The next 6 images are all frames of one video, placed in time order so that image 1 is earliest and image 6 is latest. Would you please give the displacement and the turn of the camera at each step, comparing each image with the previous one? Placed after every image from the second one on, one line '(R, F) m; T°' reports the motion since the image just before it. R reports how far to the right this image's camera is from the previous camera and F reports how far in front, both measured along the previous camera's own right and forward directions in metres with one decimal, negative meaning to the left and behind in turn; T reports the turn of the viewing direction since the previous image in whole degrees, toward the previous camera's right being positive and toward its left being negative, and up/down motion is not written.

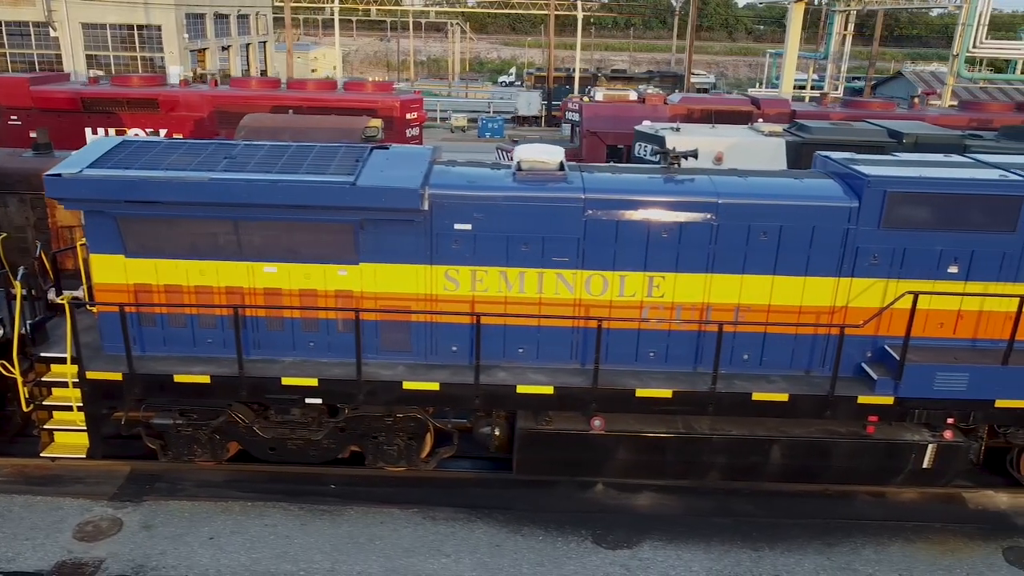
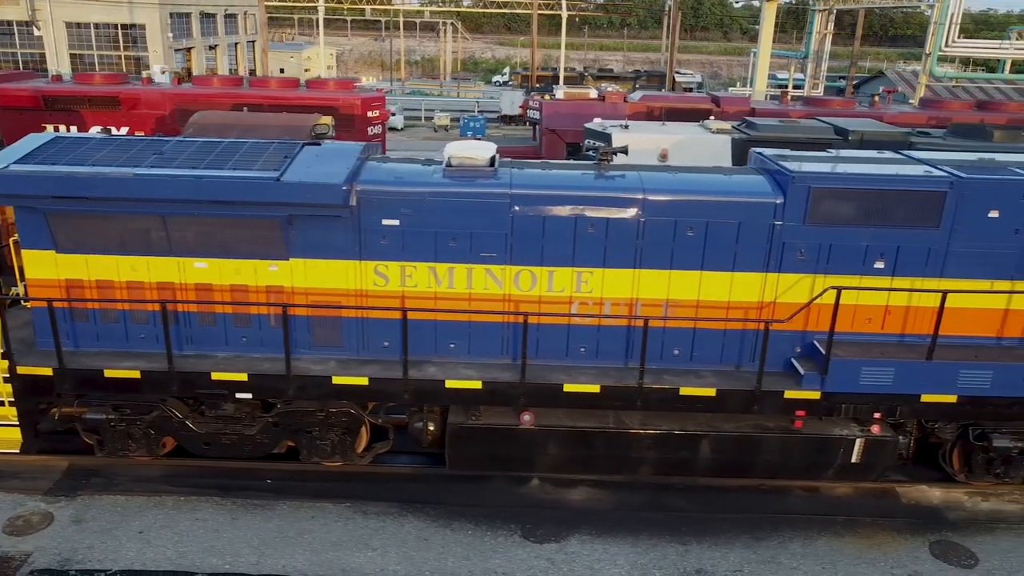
(+0.5, 0.0) m; 0°
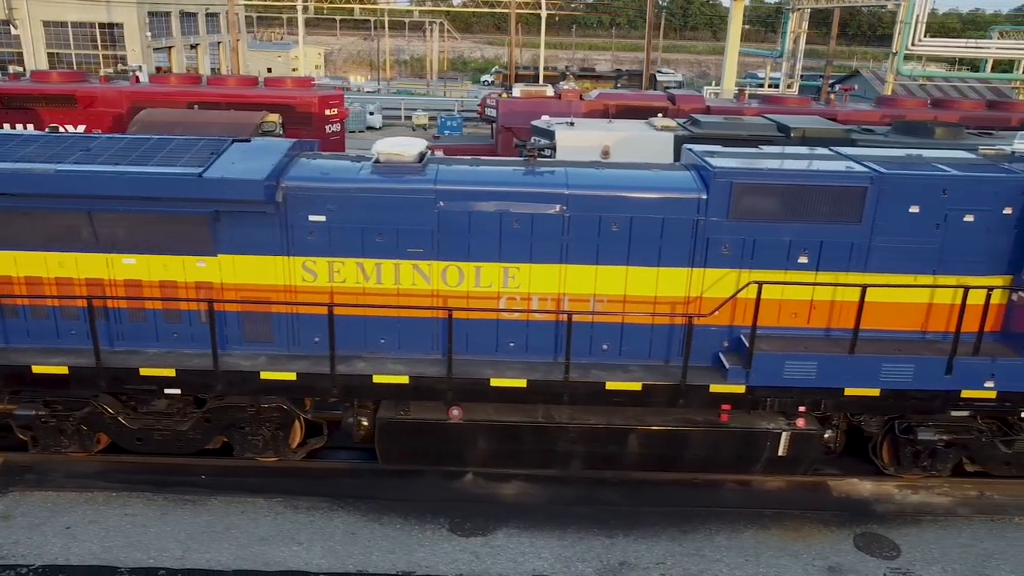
(+0.5, 0.0) m; 0°
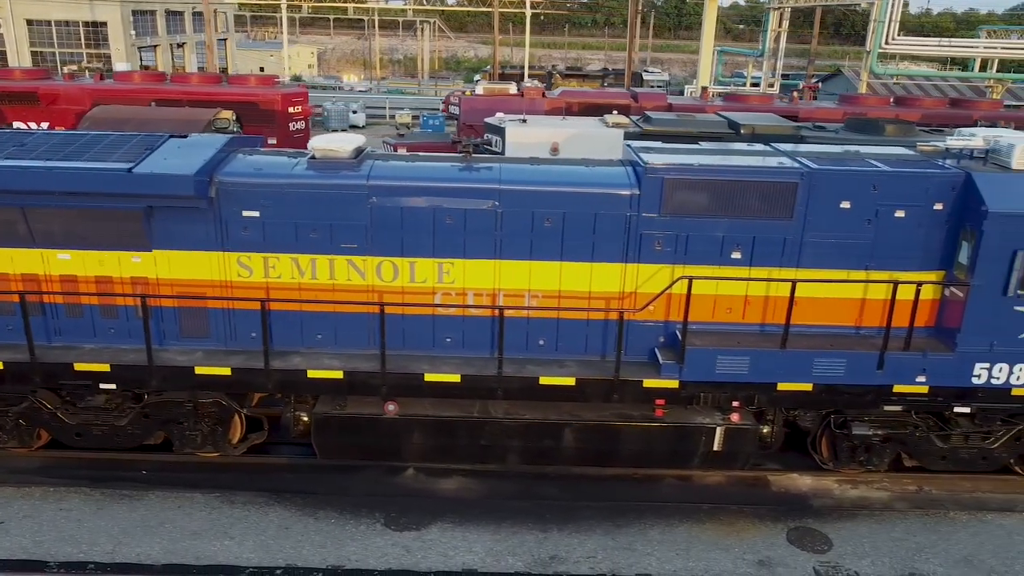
(+0.4, 0.0) m; 0°
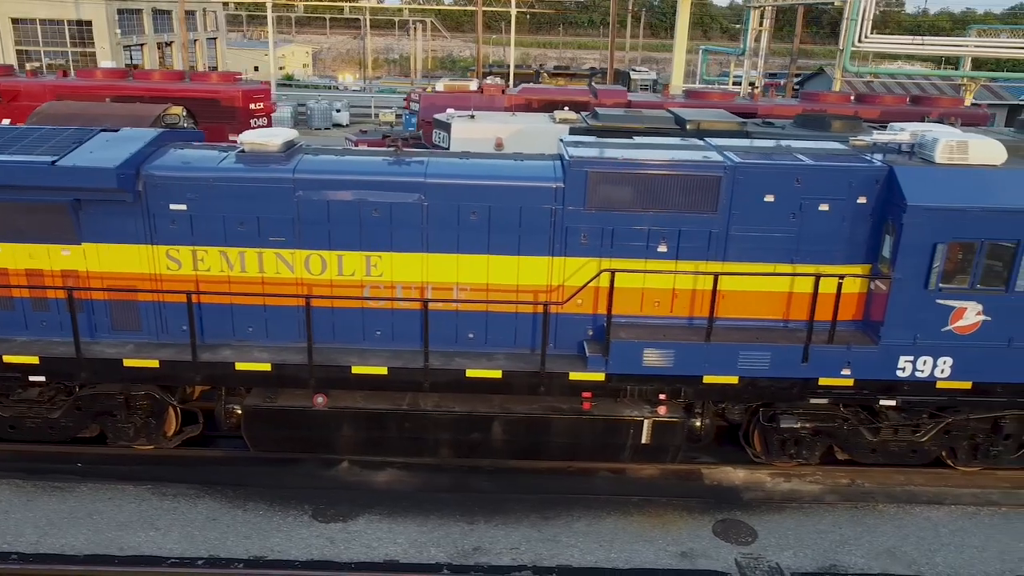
(+0.5, 0.0) m; 0°
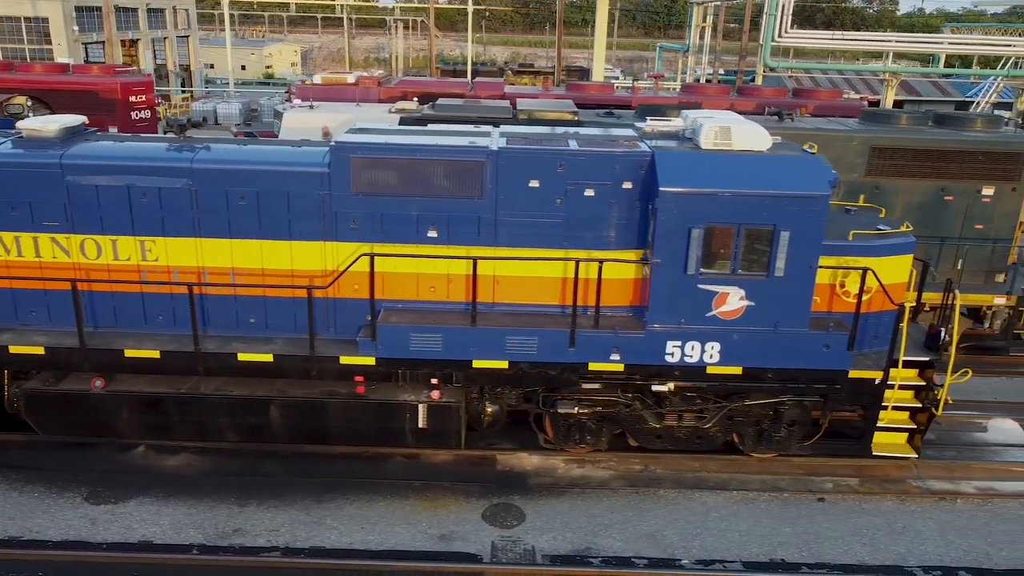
(+1.6, 0.0) m; 0°
